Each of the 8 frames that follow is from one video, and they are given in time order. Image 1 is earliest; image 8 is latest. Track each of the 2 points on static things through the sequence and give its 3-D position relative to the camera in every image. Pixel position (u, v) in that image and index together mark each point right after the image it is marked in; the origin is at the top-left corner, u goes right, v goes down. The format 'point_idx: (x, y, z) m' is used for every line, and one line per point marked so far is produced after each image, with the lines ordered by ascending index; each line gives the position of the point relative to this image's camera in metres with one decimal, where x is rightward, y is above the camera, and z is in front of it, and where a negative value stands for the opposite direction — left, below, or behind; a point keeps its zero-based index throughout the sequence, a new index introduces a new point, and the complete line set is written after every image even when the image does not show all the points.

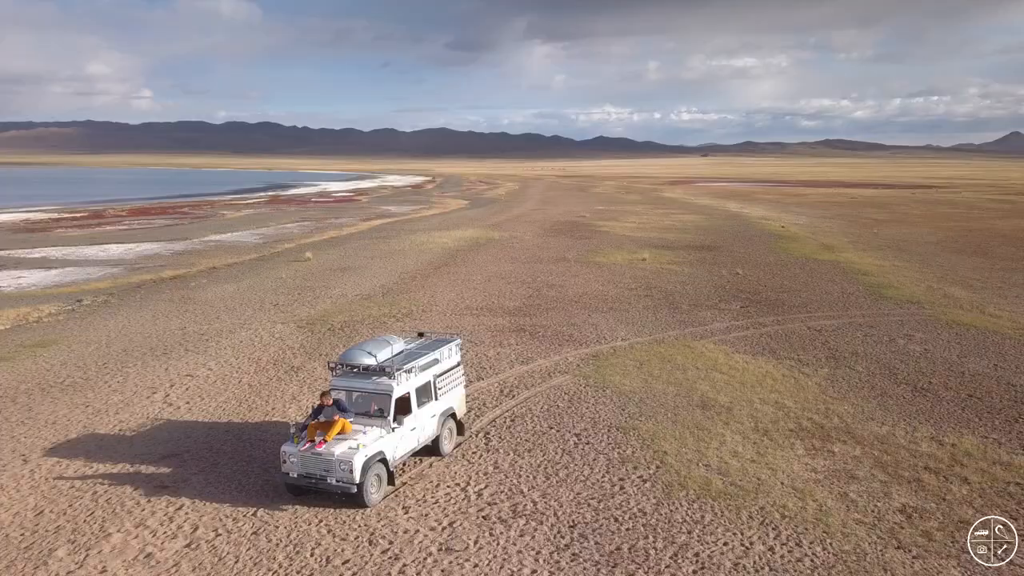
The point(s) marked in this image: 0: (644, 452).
0: (+2.5, -3.1, +15.2) m
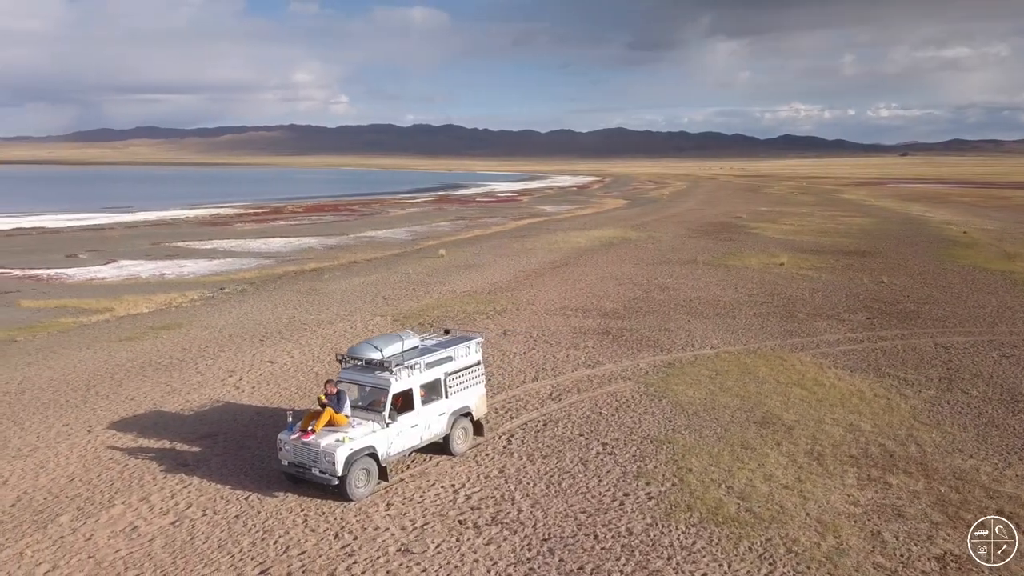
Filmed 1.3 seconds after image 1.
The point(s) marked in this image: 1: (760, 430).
0: (+2.7, -3.2, +14.2) m
1: (+5.1, -2.9, +16.5) m
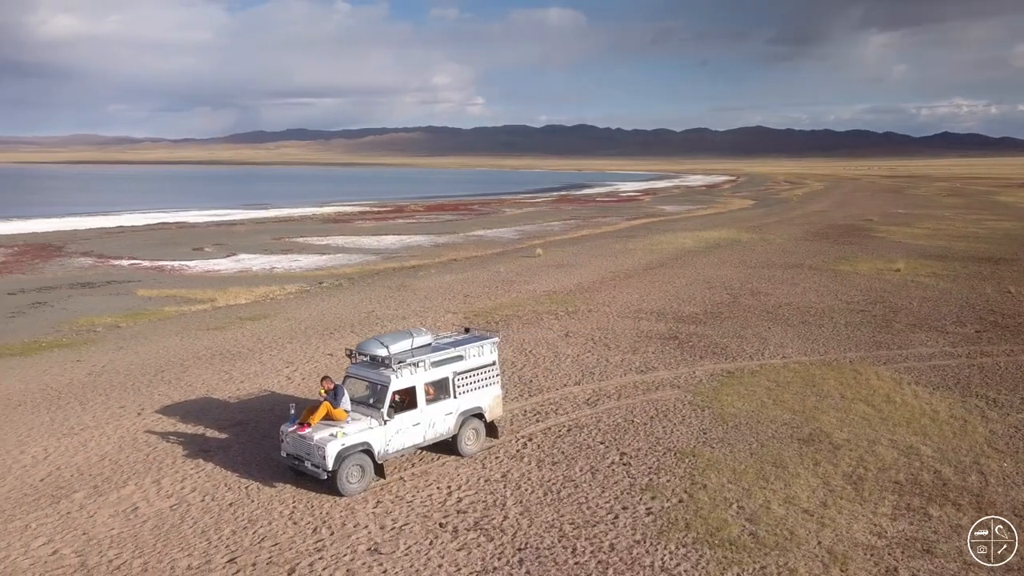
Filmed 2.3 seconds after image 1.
0: (+2.8, -3.2, +13.4) m
1: (+5.5, -3.0, +15.2) m
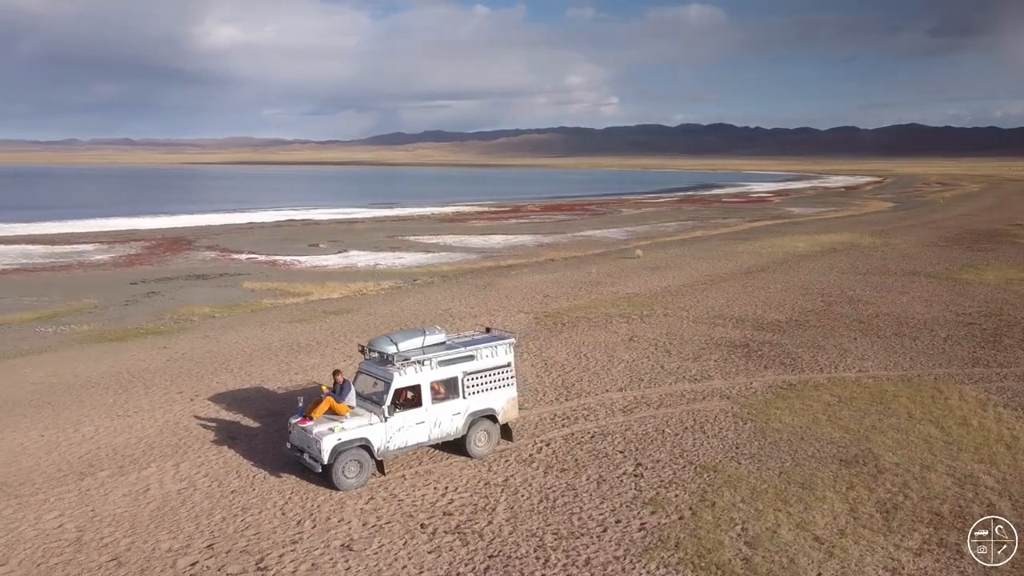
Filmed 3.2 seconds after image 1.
0: (+2.8, -3.3, +12.6) m
1: (+5.8, -3.2, +14.1) m
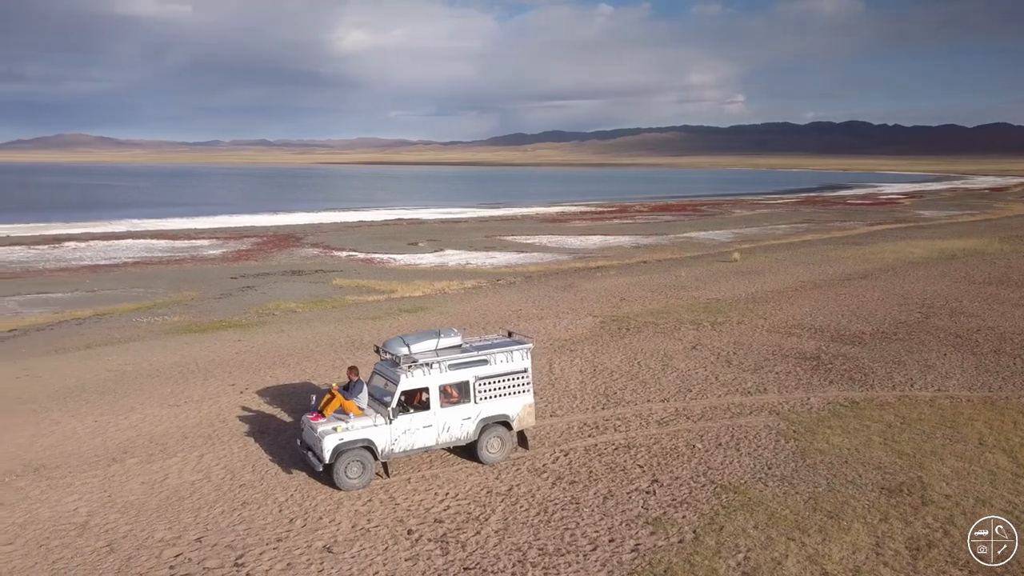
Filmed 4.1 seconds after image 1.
0: (+2.7, -3.4, +11.9) m
1: (+5.9, -3.4, +12.9) m
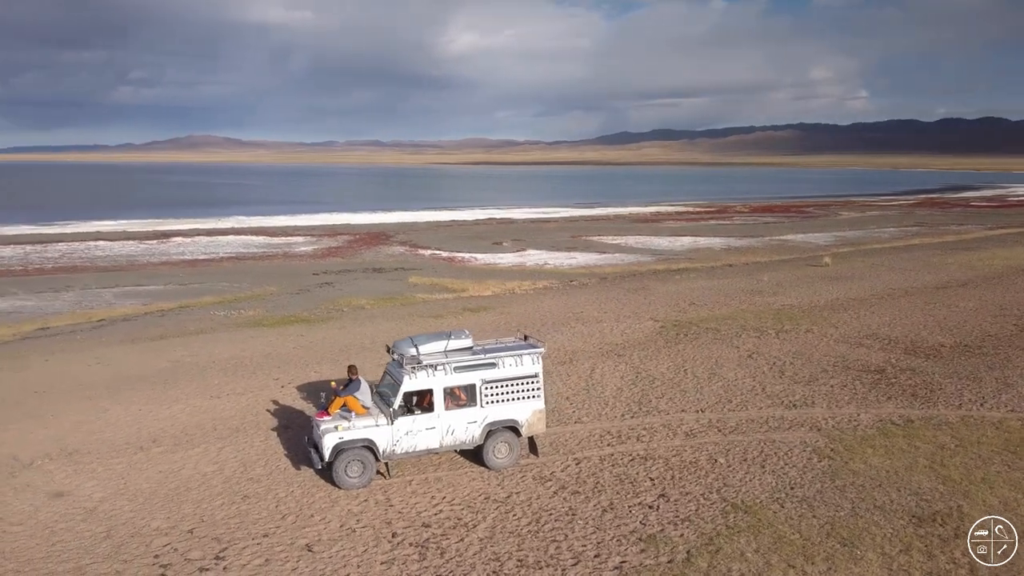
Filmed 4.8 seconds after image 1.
0: (+2.6, -3.5, +11.3) m
1: (+5.8, -3.5, +11.8) m
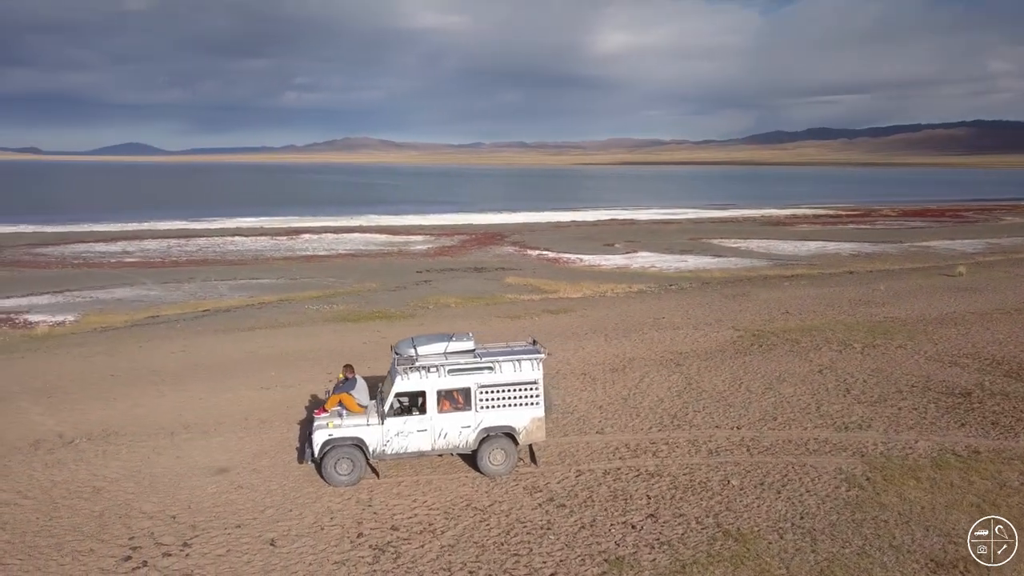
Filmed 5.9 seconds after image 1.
0: (+2.0, -3.7, +10.6) m
1: (+5.3, -3.7, +10.5) m
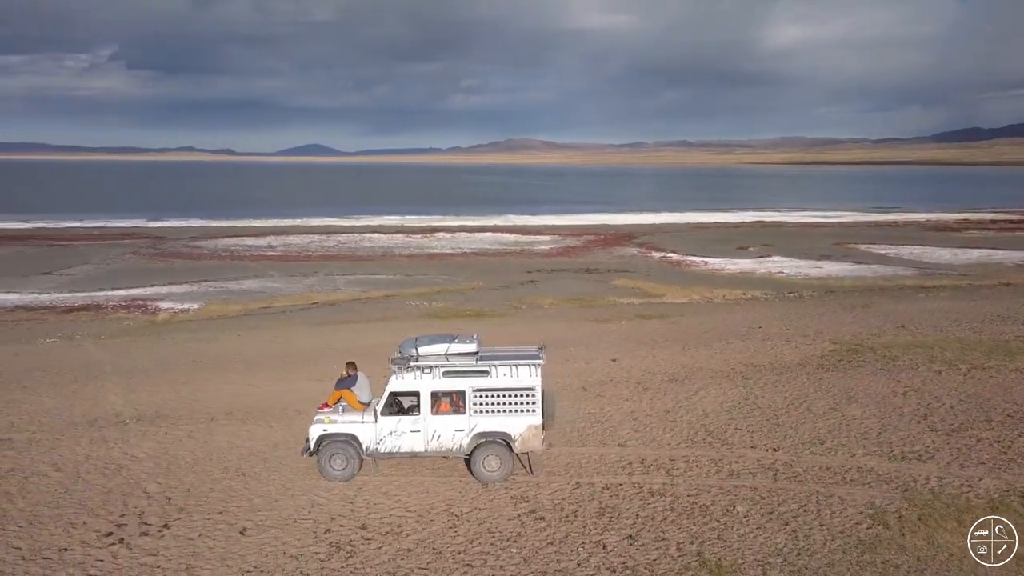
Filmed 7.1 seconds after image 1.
0: (+1.3, -3.8, +9.9) m
1: (+4.6, -3.9, +9.2) m
